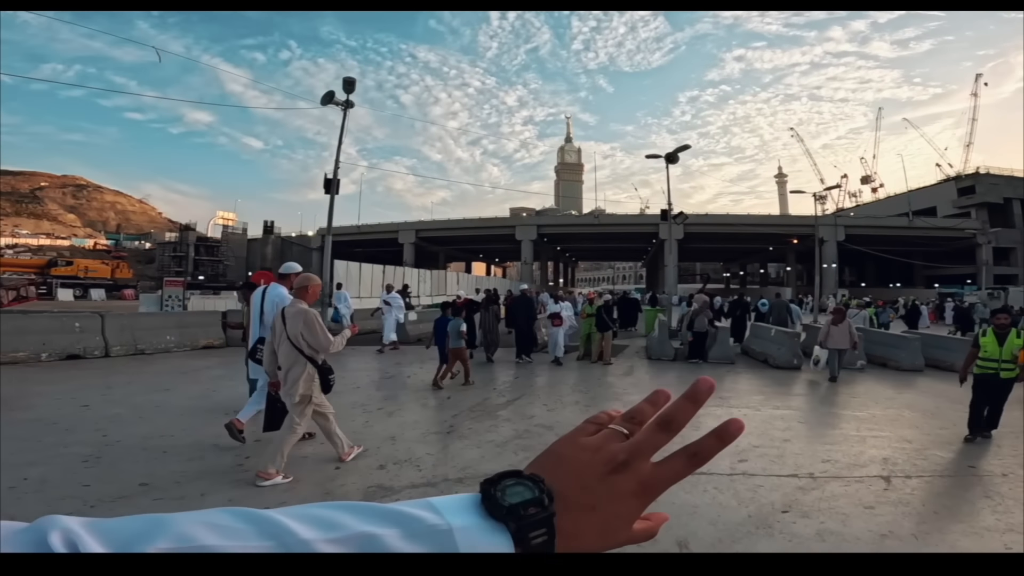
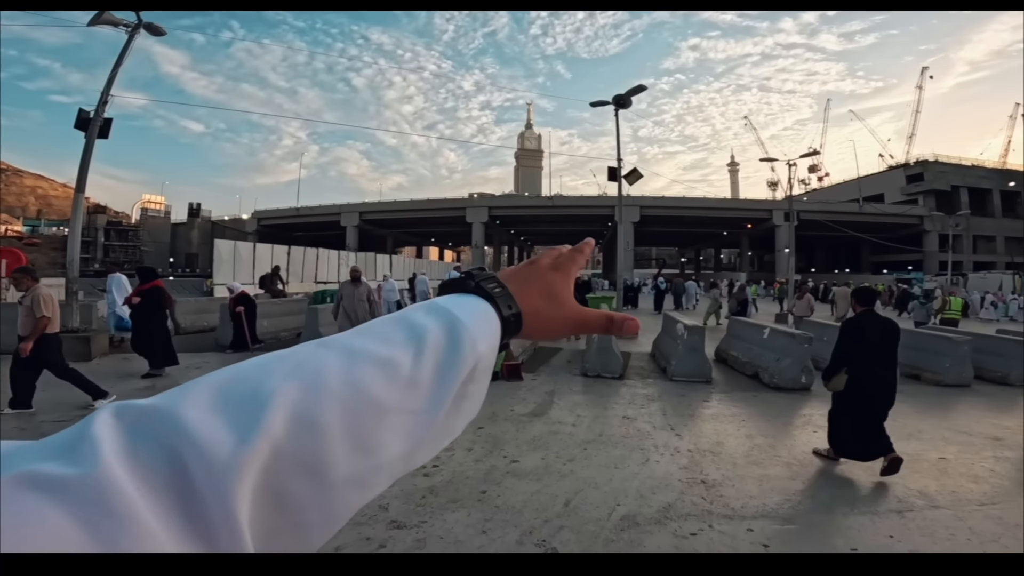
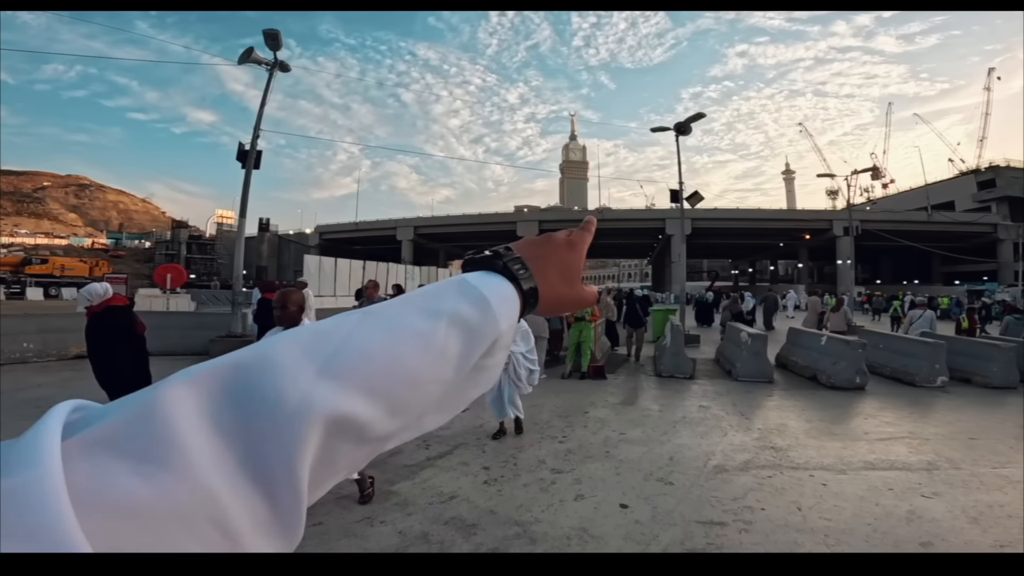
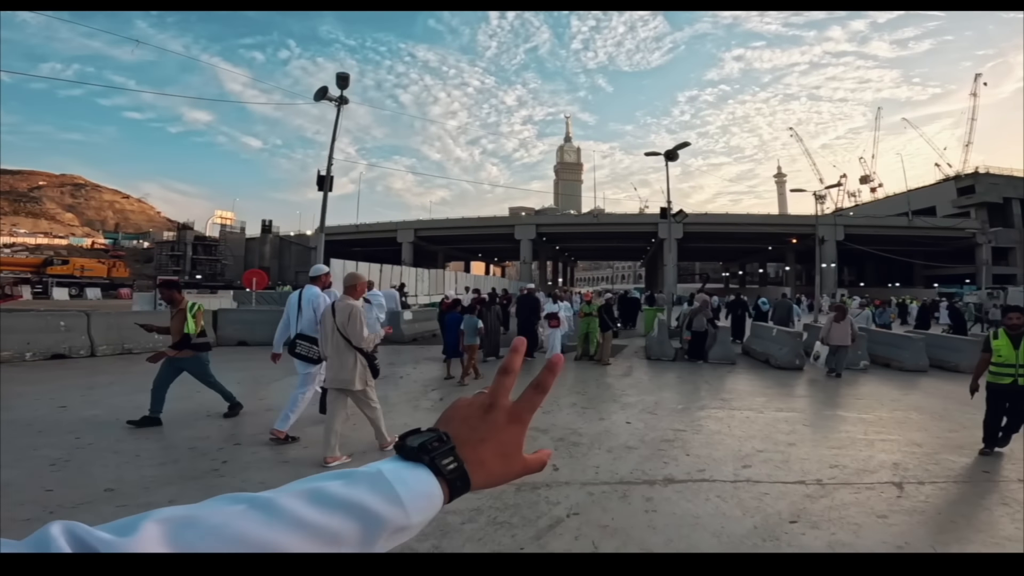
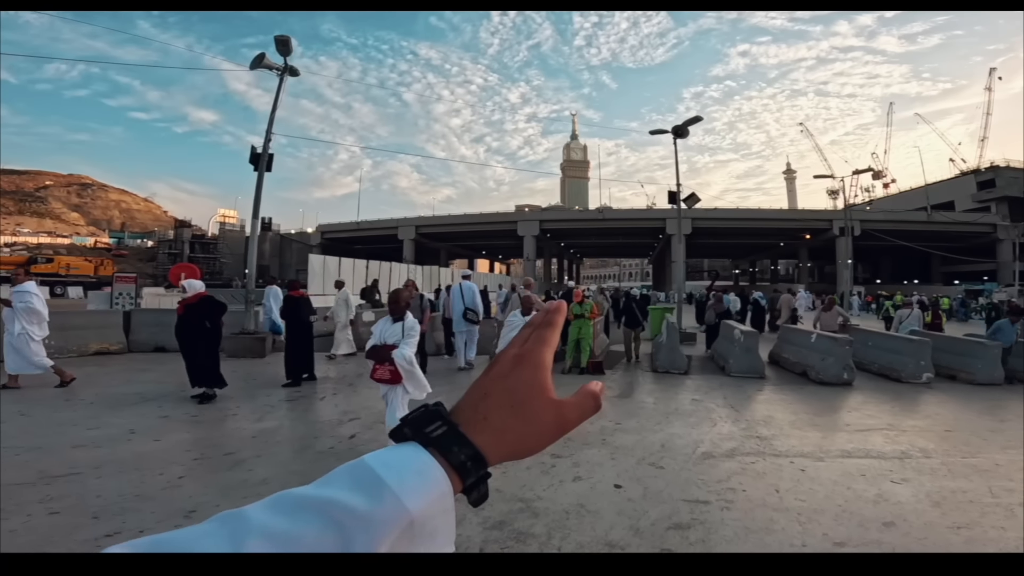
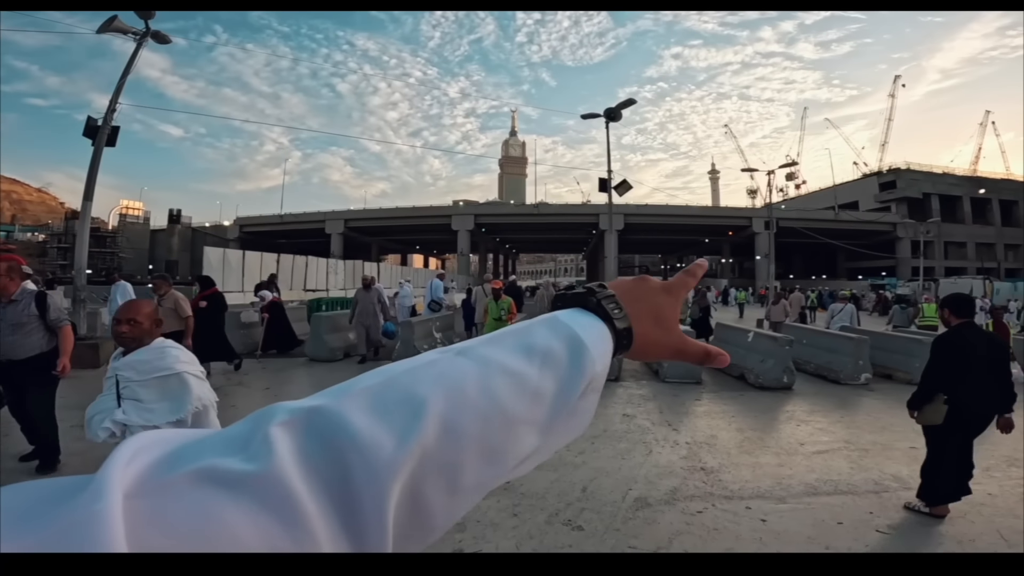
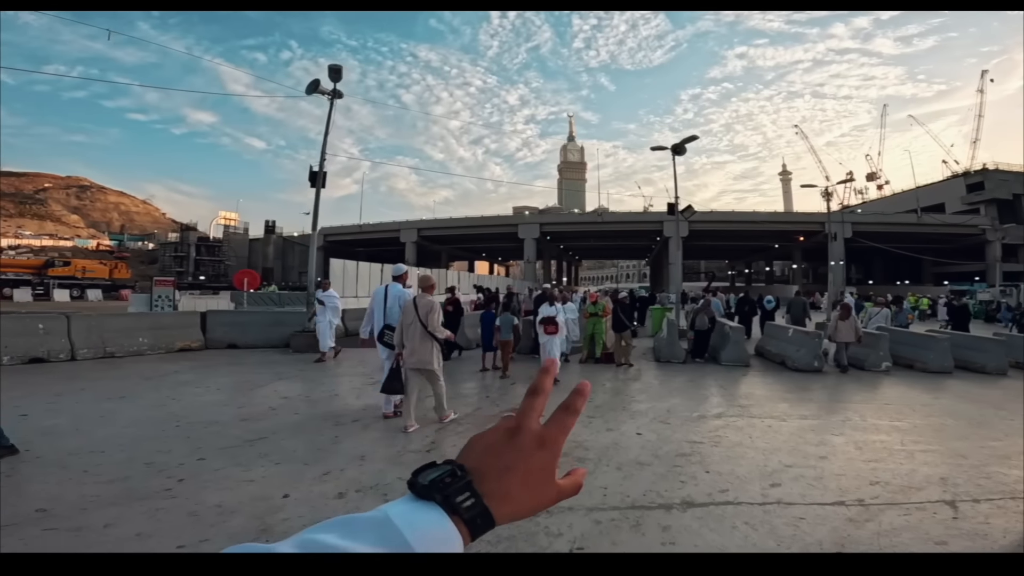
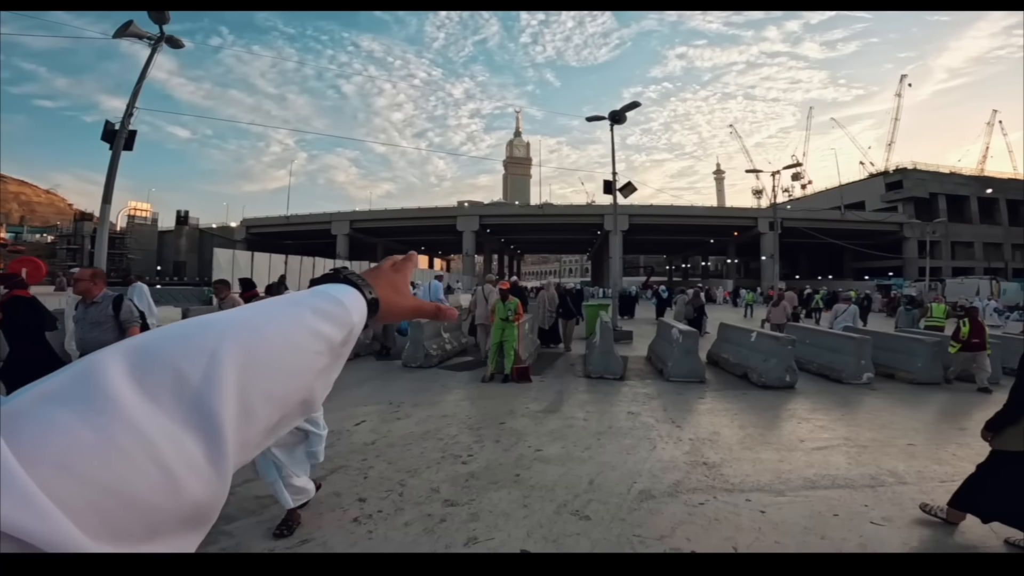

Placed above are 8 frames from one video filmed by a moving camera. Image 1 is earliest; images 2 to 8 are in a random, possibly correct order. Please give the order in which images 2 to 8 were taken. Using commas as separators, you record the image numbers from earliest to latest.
4, 7, 5, 3, 8, 6, 2
